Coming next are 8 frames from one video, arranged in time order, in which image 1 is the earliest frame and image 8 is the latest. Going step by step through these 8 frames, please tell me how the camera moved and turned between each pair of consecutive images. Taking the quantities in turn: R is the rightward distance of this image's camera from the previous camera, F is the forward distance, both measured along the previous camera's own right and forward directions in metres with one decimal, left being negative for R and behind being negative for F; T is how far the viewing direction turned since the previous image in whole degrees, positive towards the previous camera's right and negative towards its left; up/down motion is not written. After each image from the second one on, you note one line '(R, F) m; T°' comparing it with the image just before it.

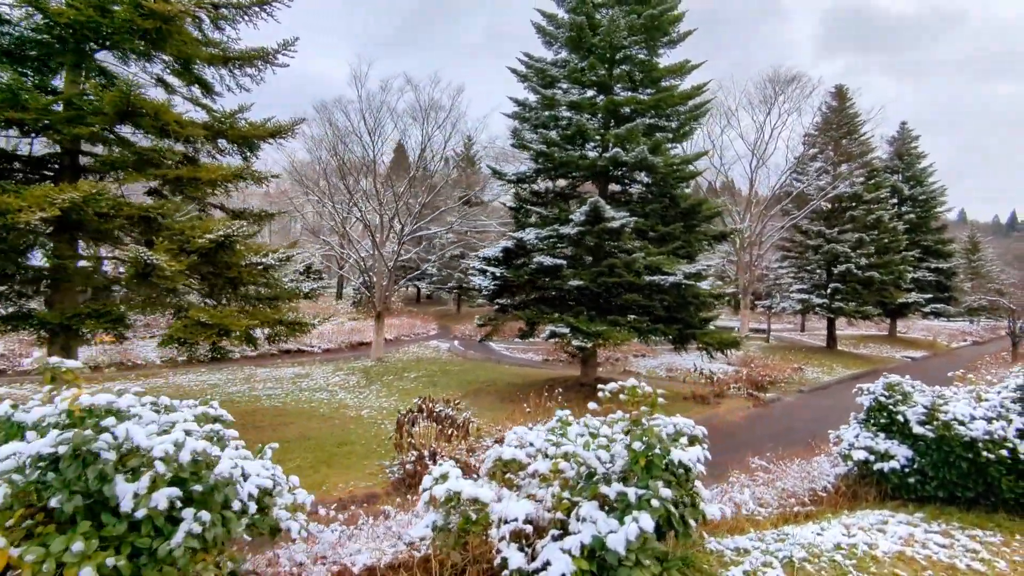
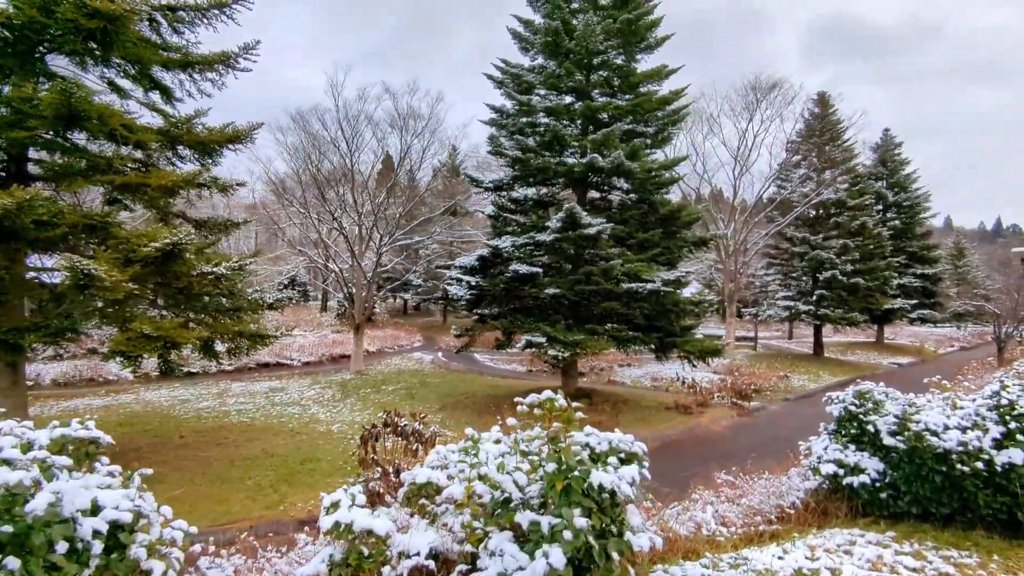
(+0.3, +0.3) m; +1°
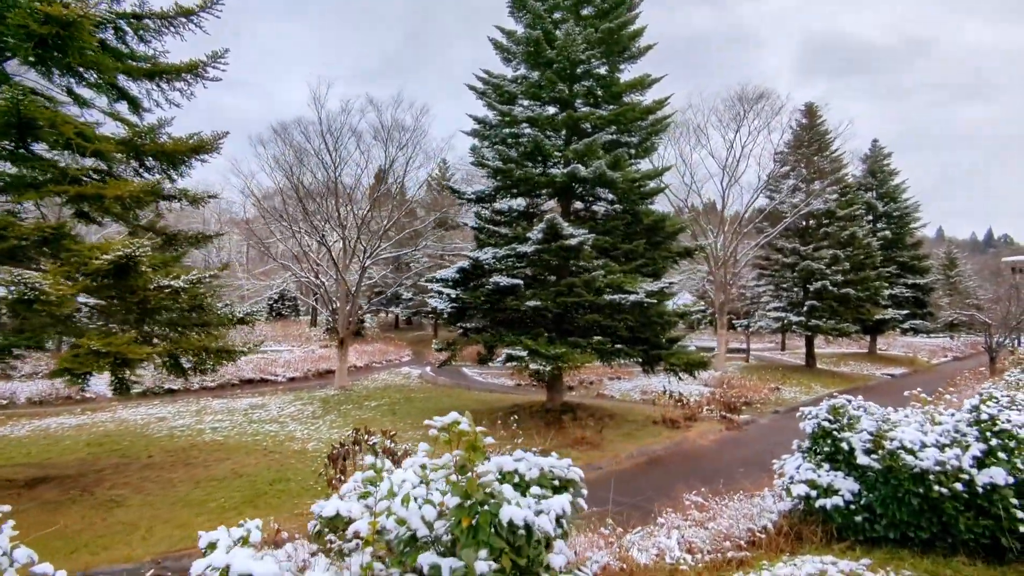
(+0.2, +0.2) m; 0°
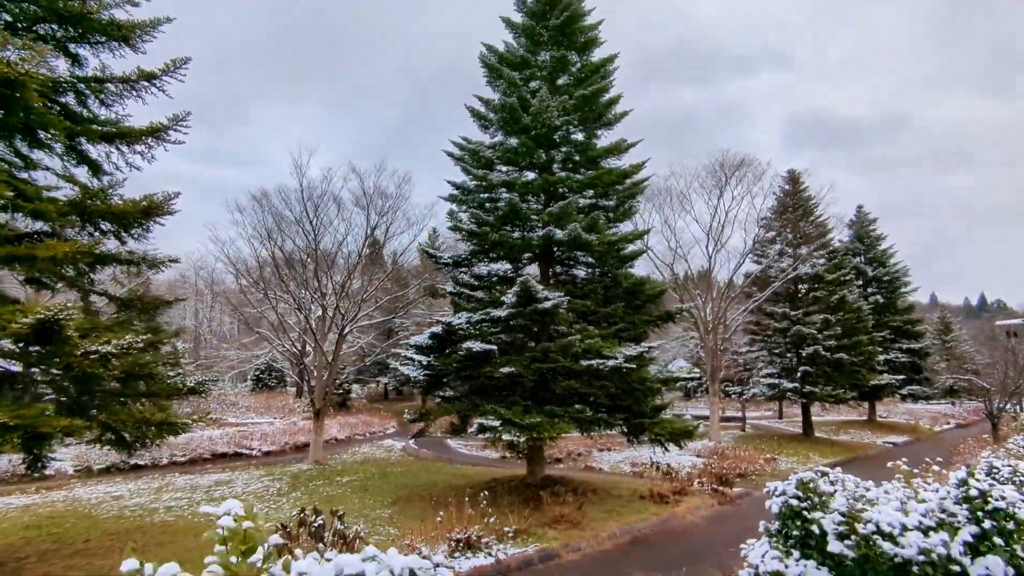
(+0.4, +0.4) m; 0°
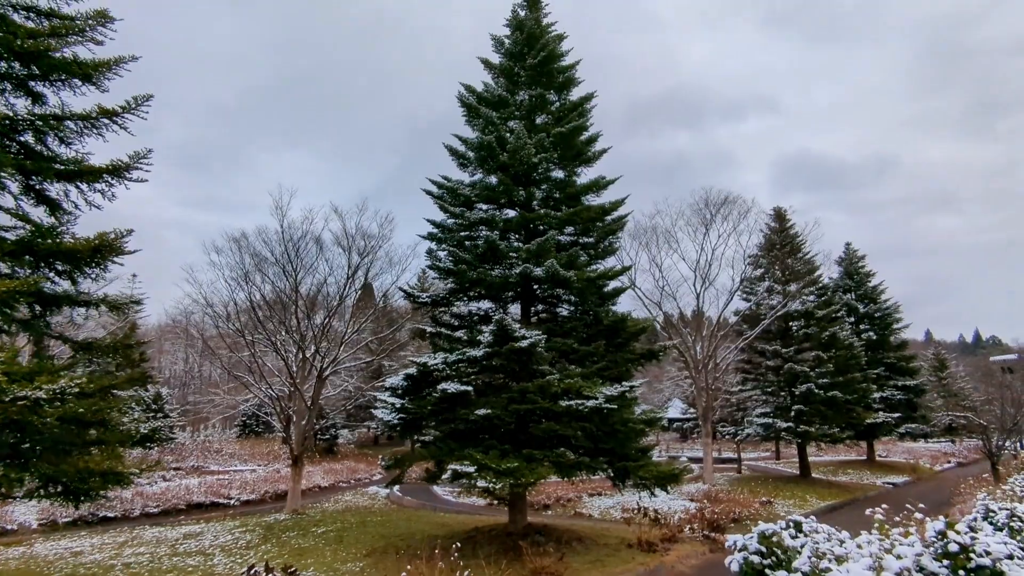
(+0.3, +0.3) m; 0°
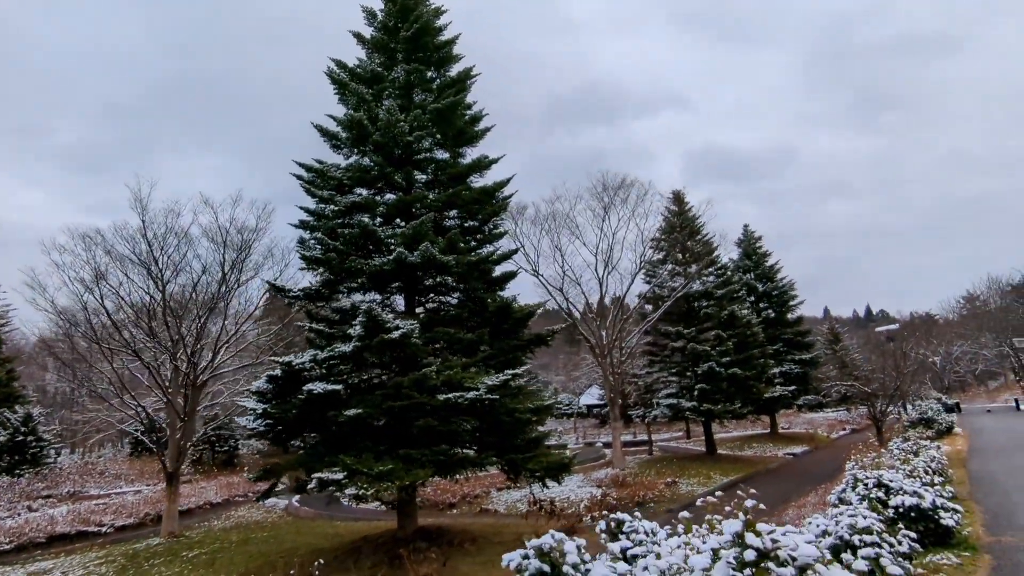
(+0.7, +0.6) m; +7°
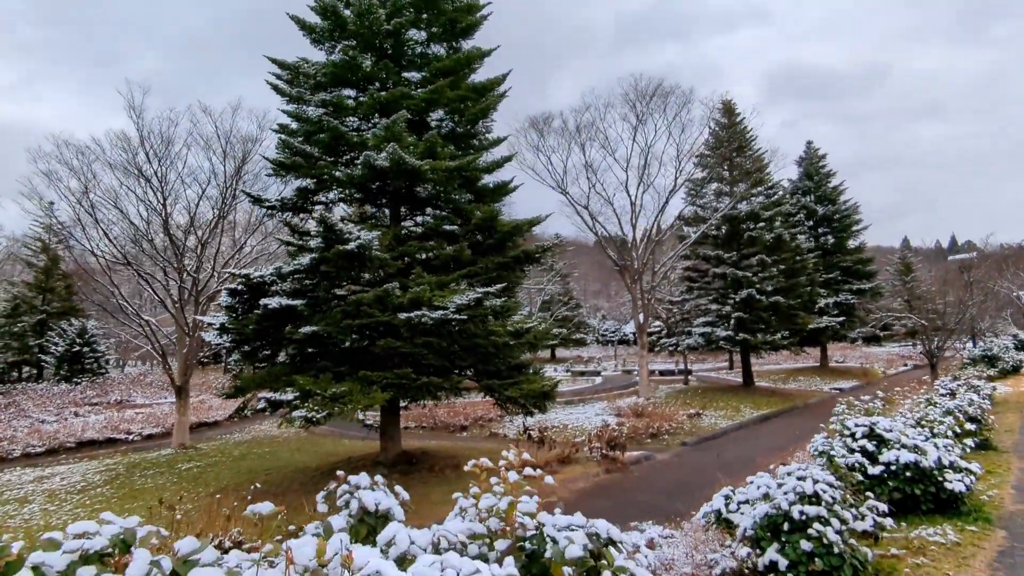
(+1.1, +1.1) m; -5°
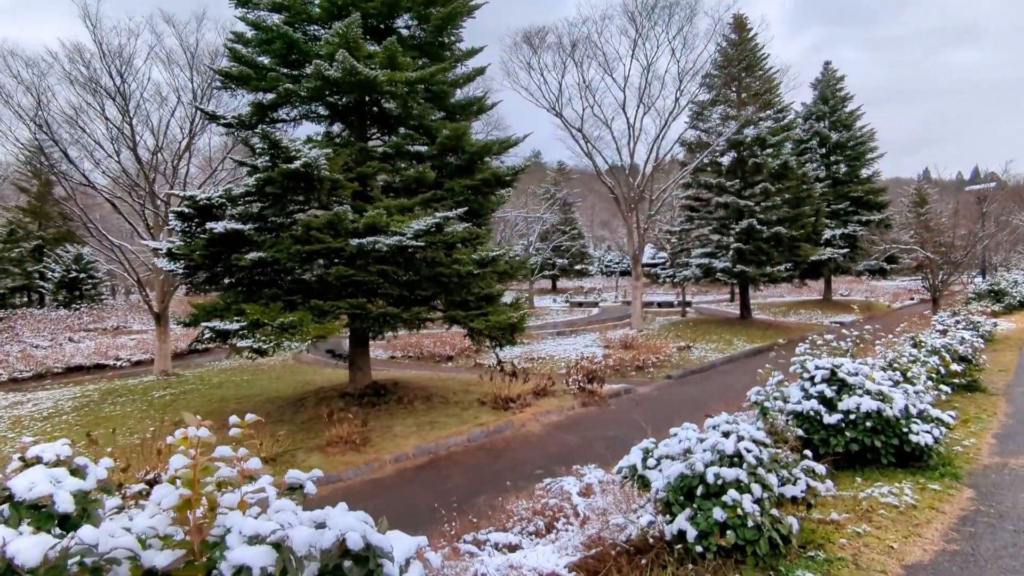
(+0.6, +0.5) m; -1°
